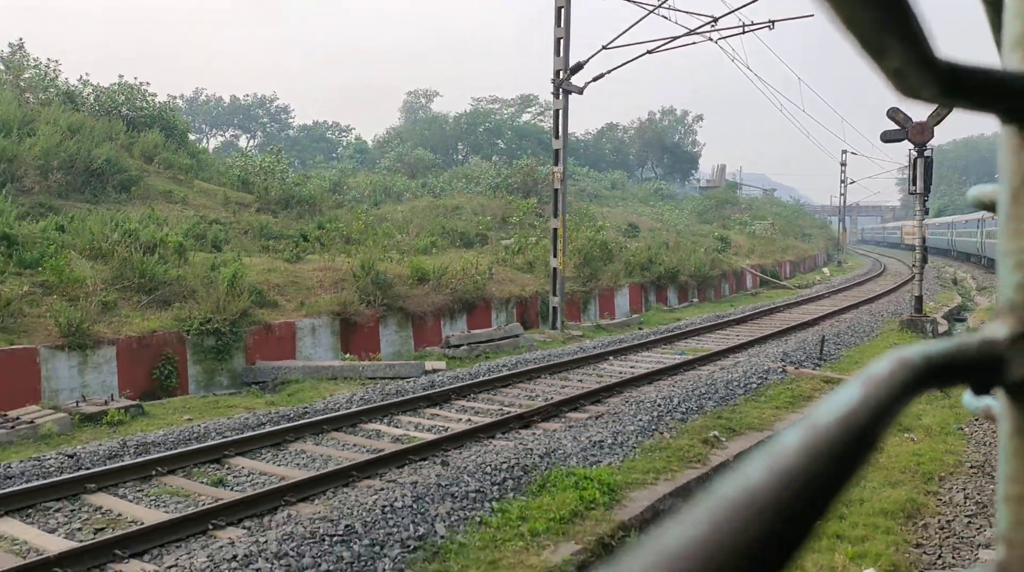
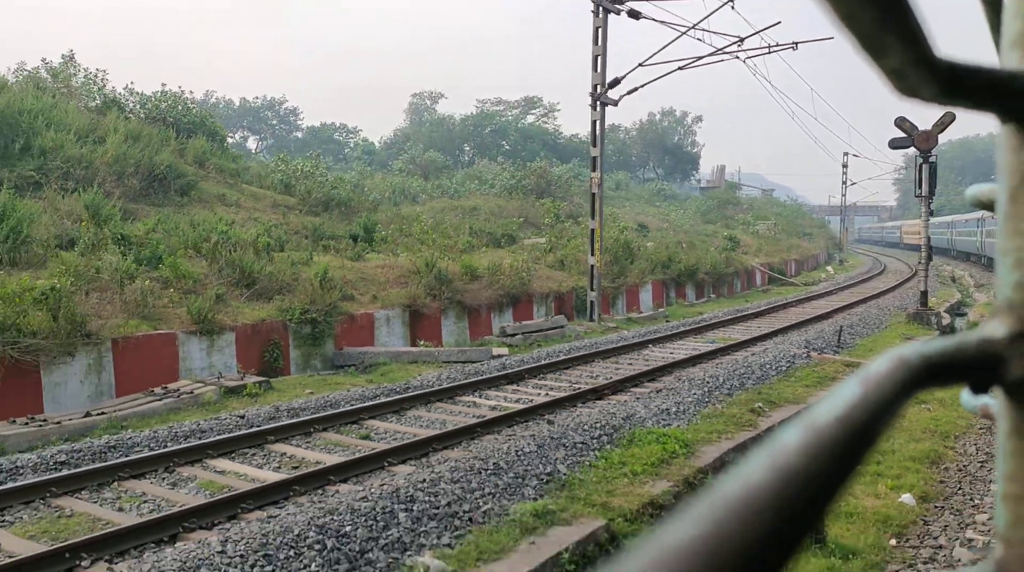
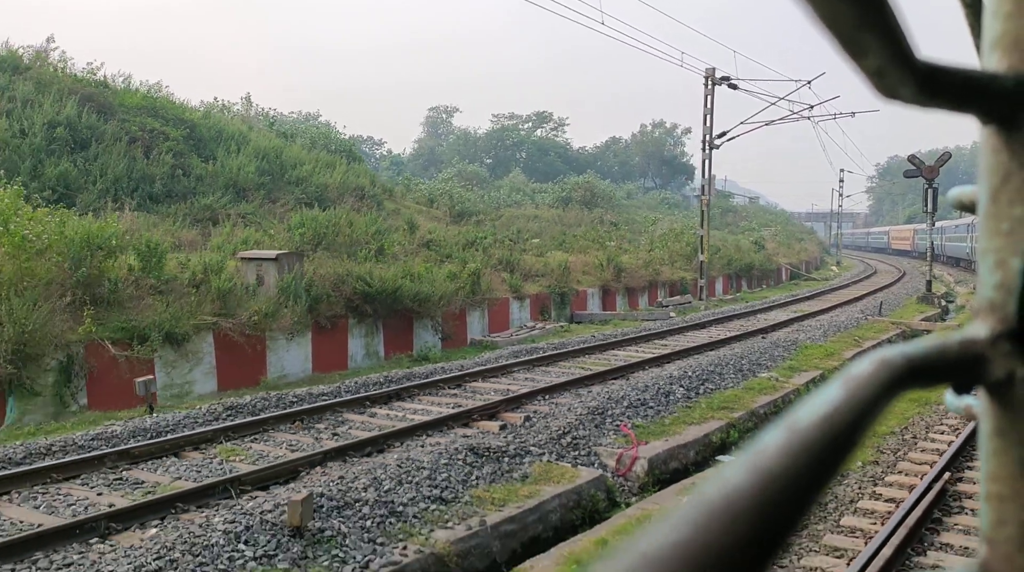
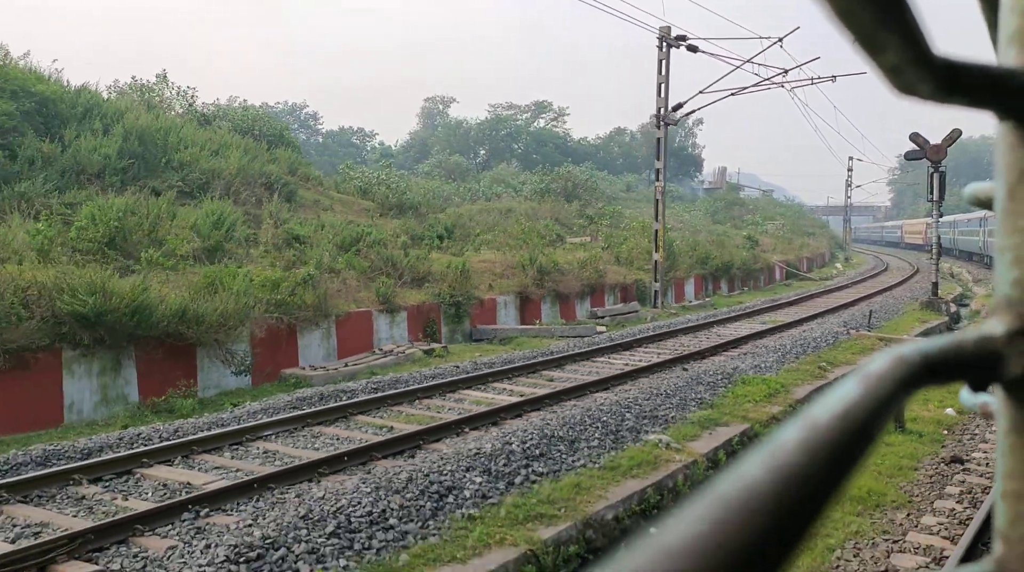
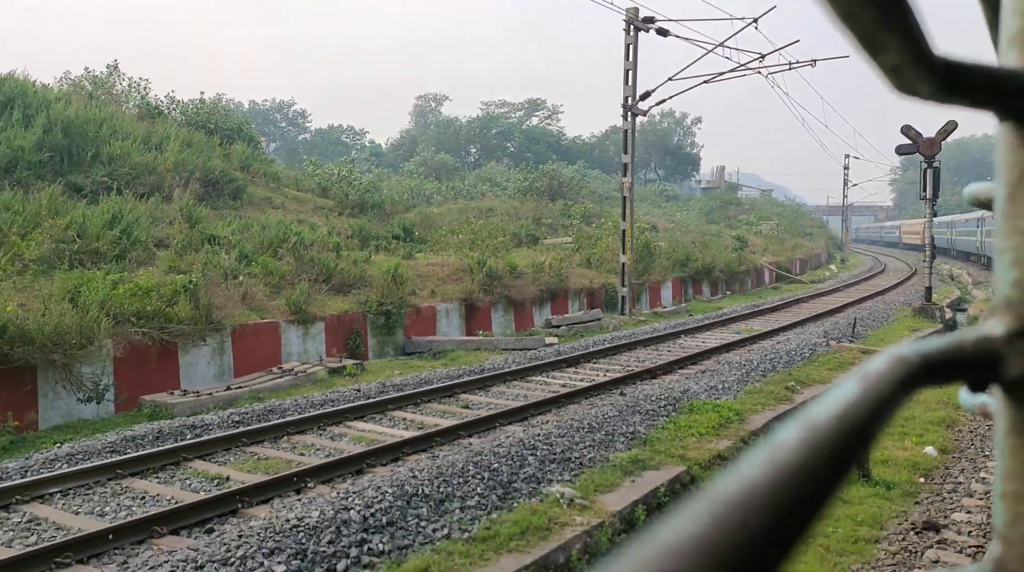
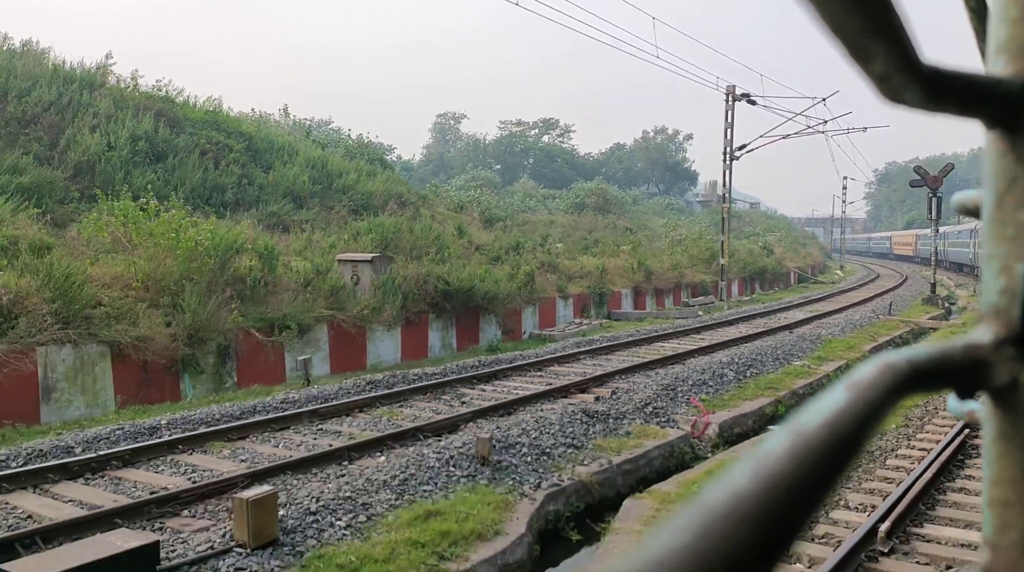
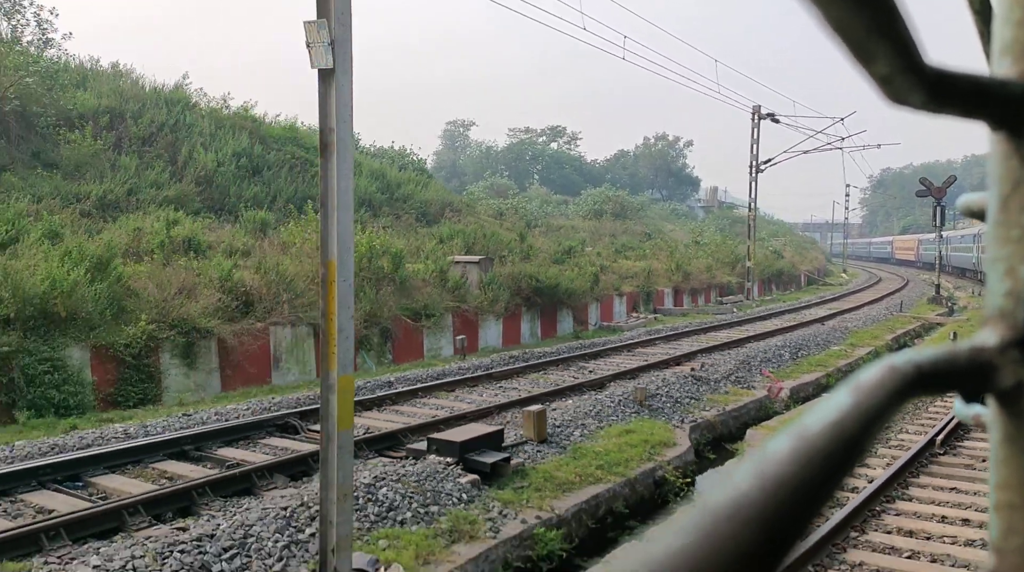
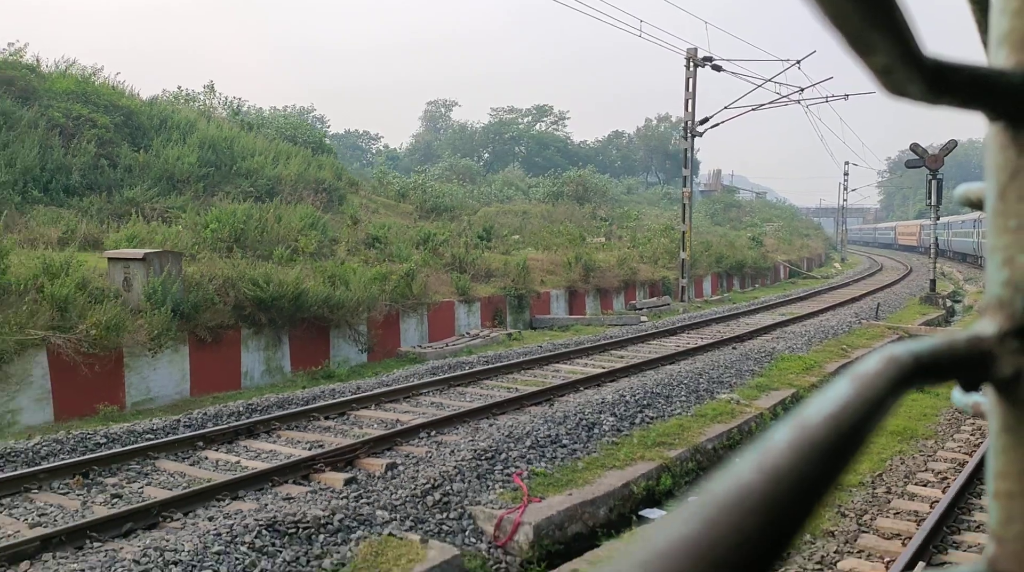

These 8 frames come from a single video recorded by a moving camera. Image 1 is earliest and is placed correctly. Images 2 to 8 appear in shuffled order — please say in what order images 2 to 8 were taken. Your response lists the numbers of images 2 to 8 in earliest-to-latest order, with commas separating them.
2, 5, 4, 8, 3, 6, 7
